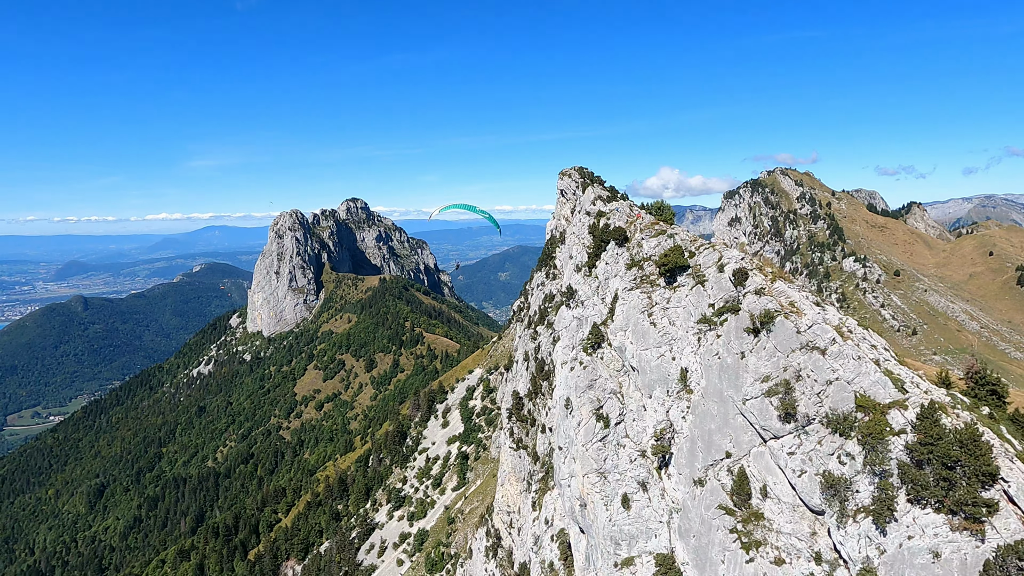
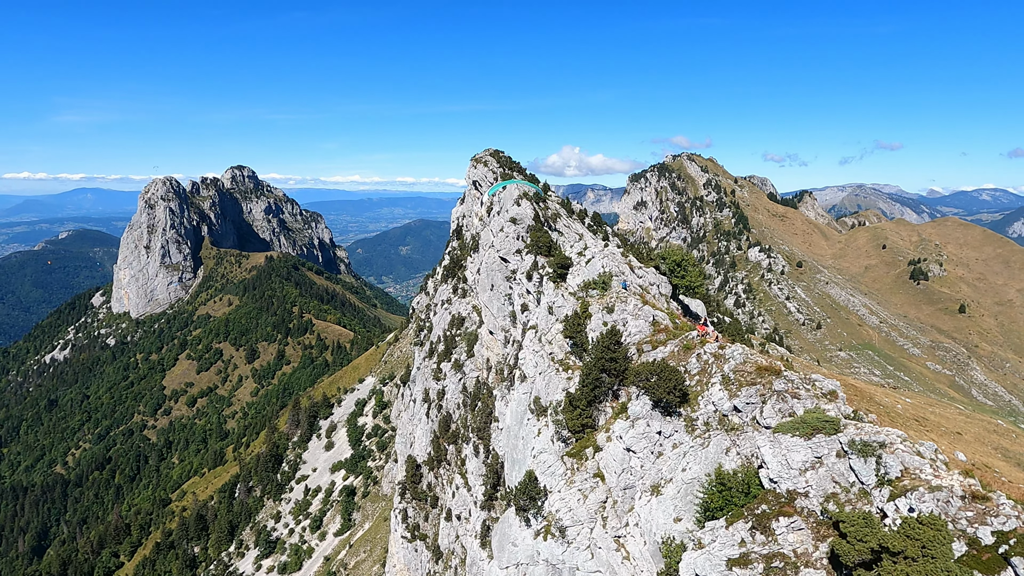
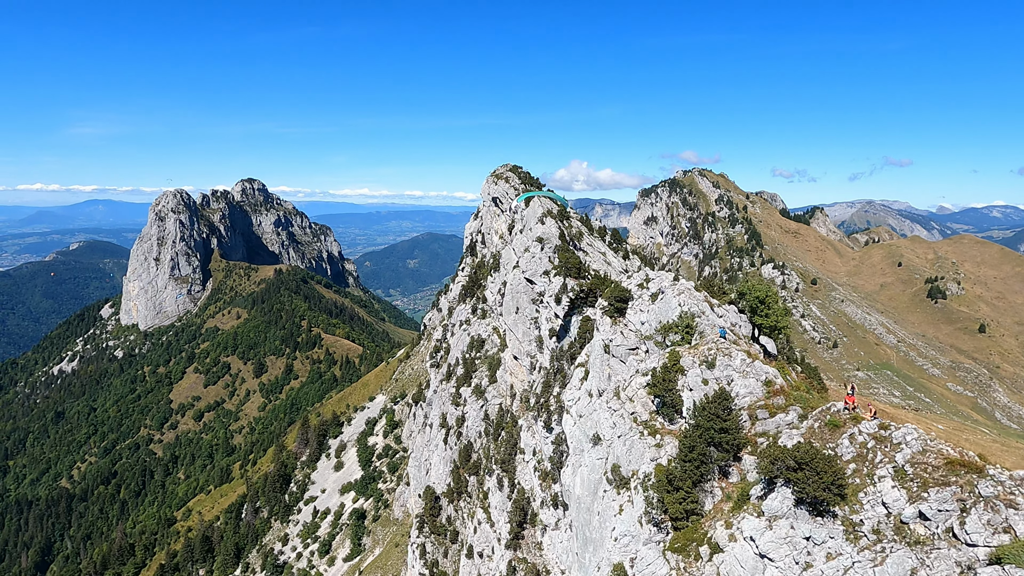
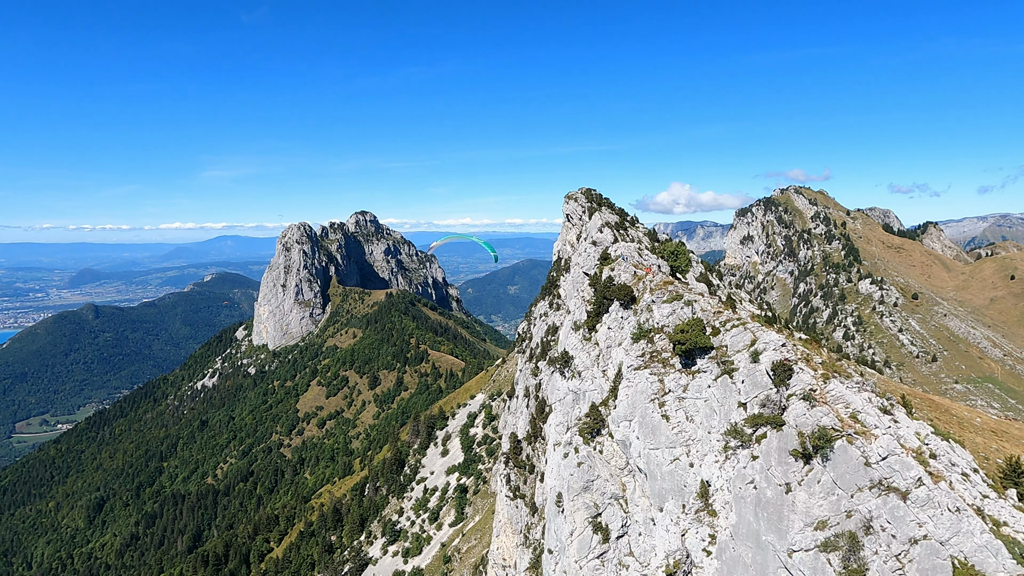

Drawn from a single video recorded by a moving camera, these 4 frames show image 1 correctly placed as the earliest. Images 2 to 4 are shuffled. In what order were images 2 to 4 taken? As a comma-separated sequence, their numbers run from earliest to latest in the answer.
4, 2, 3
